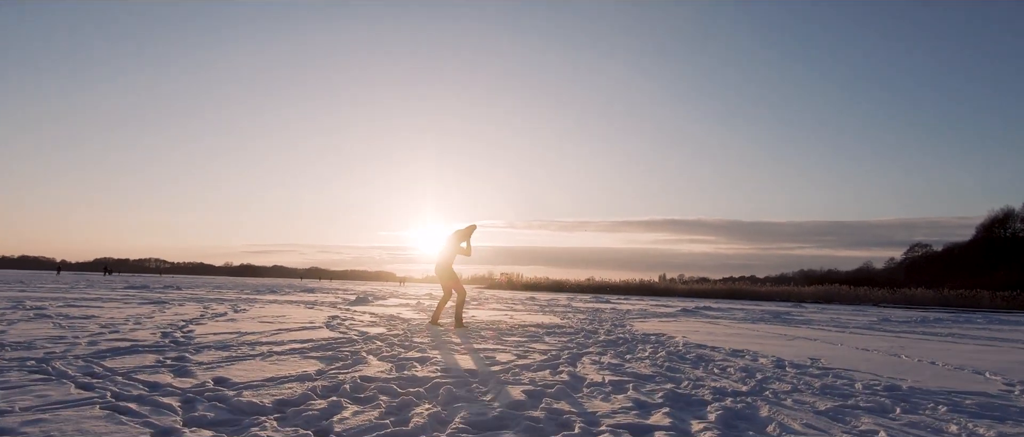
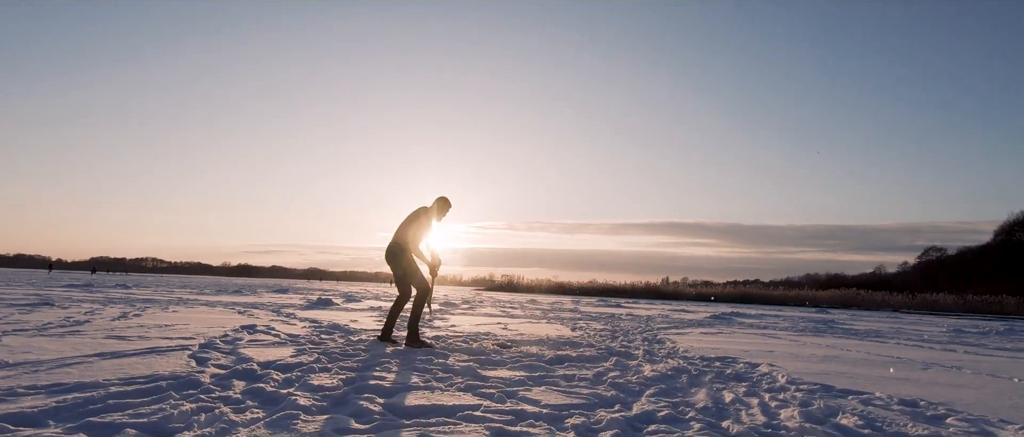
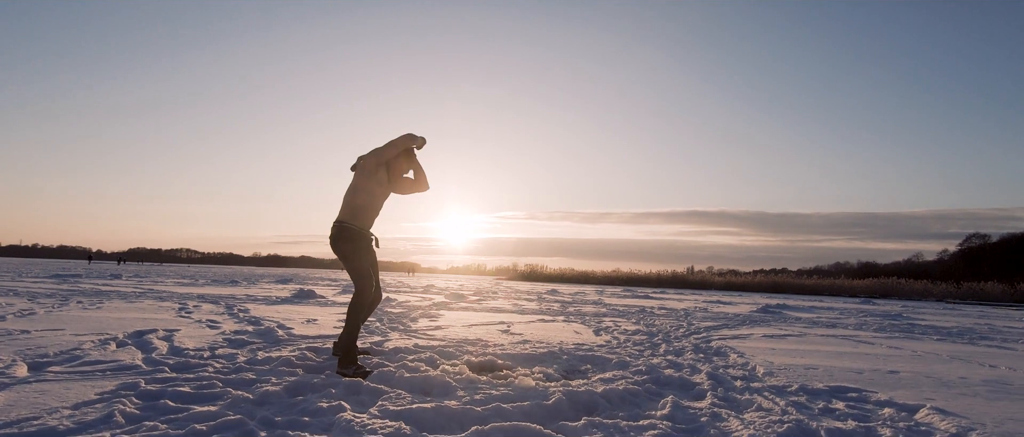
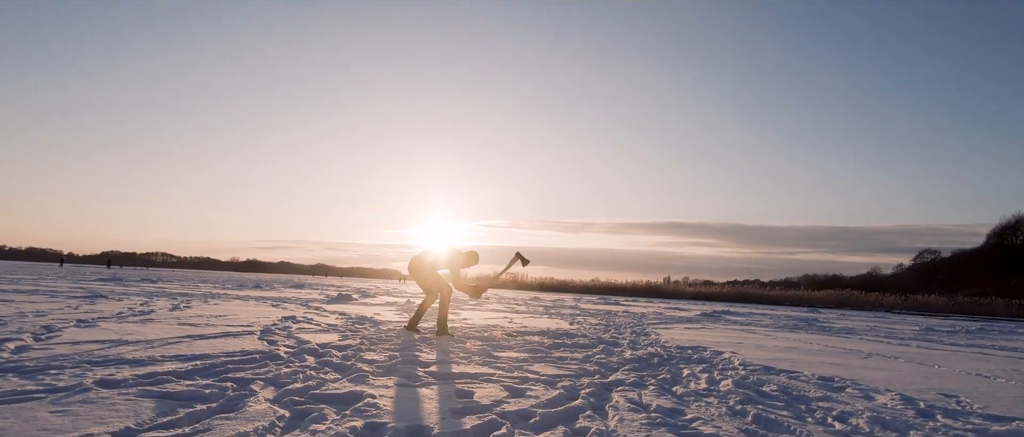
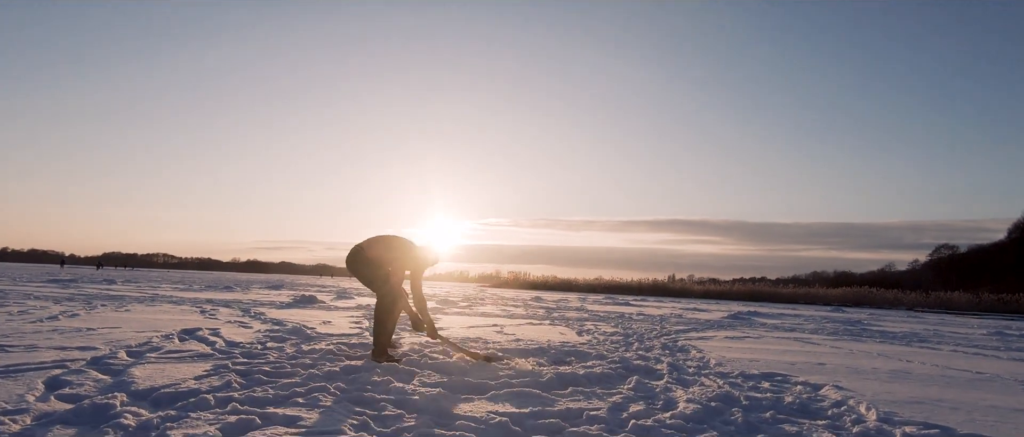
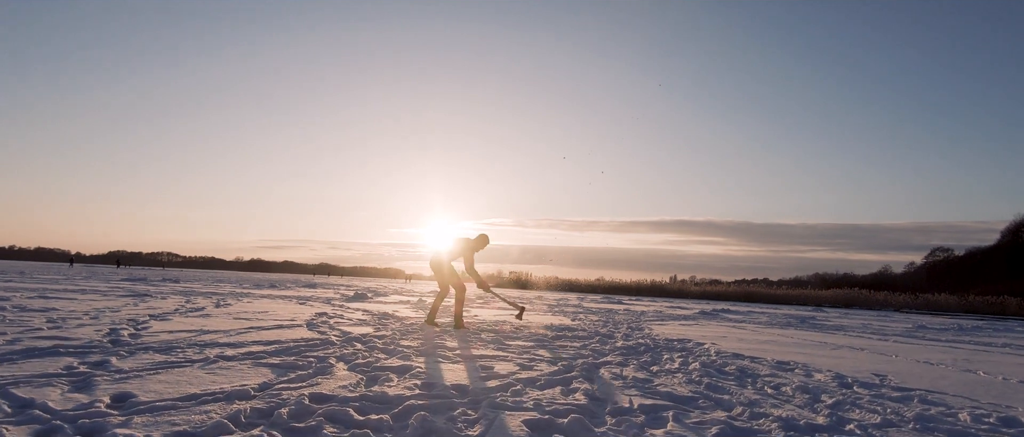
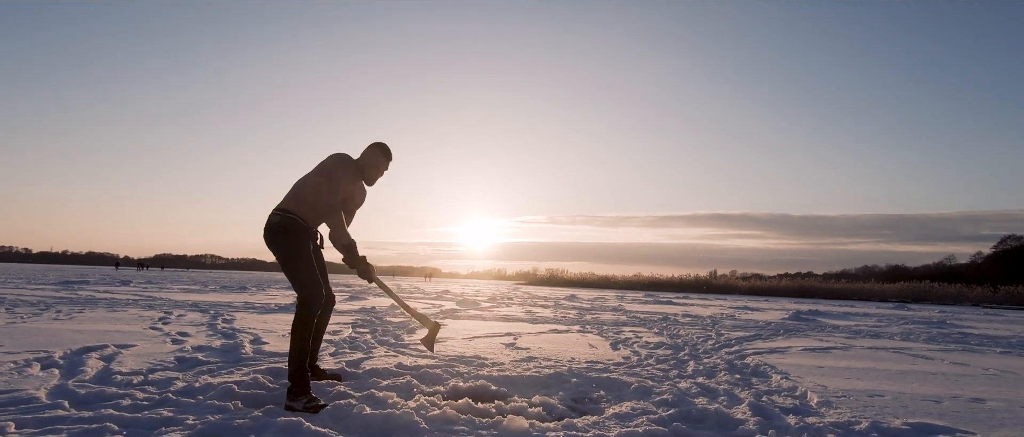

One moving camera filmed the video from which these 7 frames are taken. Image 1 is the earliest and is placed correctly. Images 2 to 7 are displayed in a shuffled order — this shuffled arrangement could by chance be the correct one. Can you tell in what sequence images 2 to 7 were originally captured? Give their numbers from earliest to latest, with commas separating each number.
6, 4, 2, 5, 3, 7
